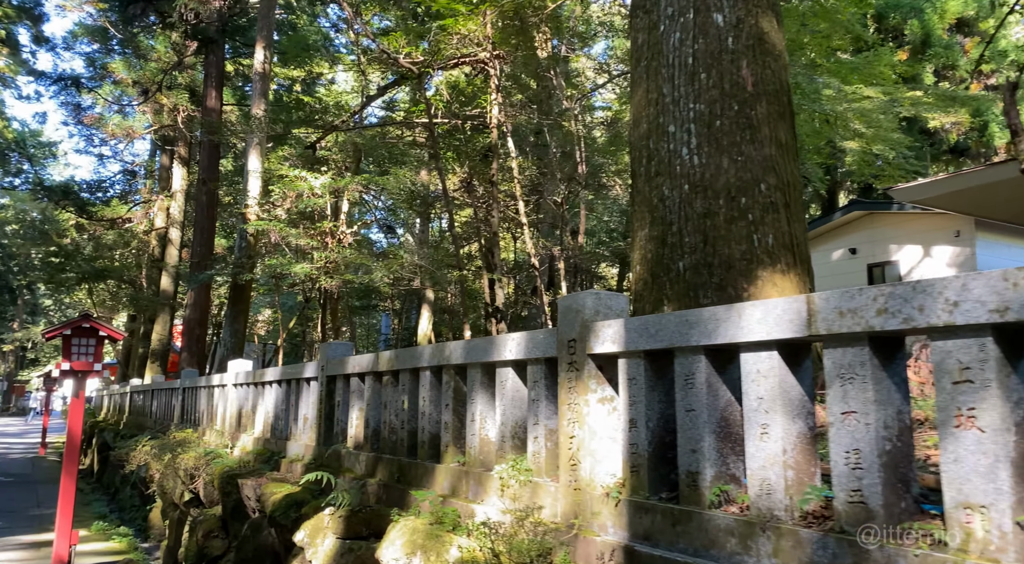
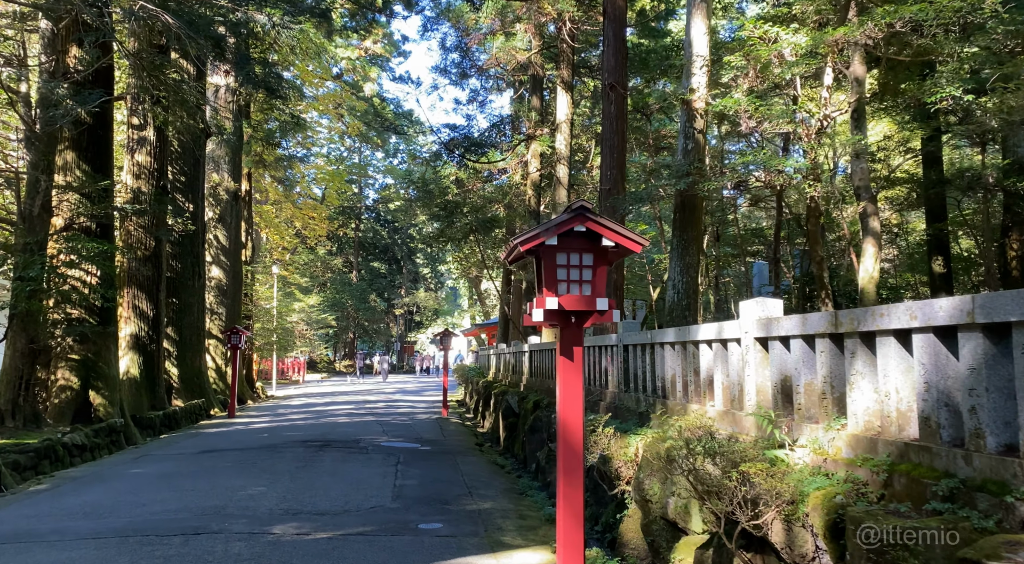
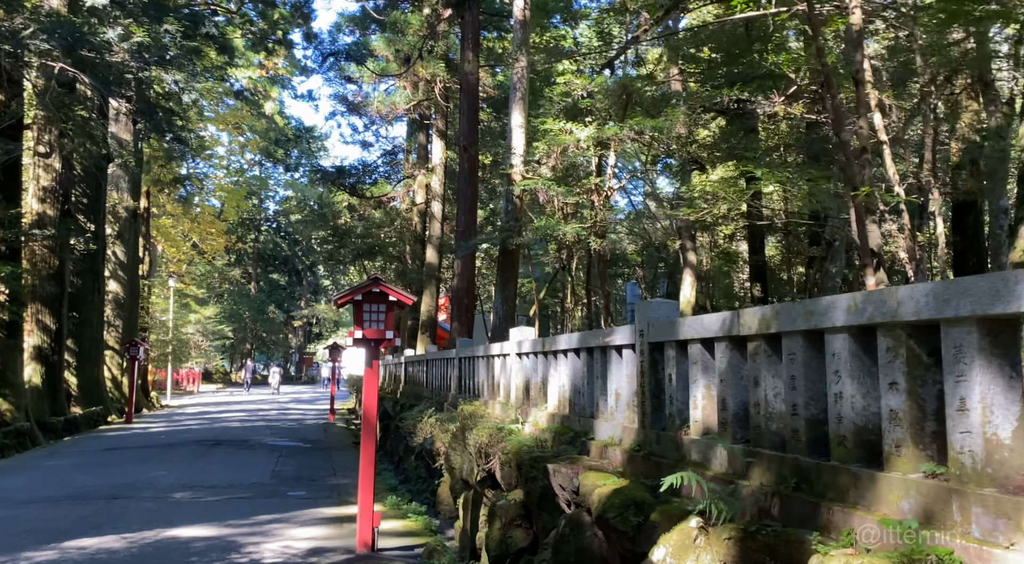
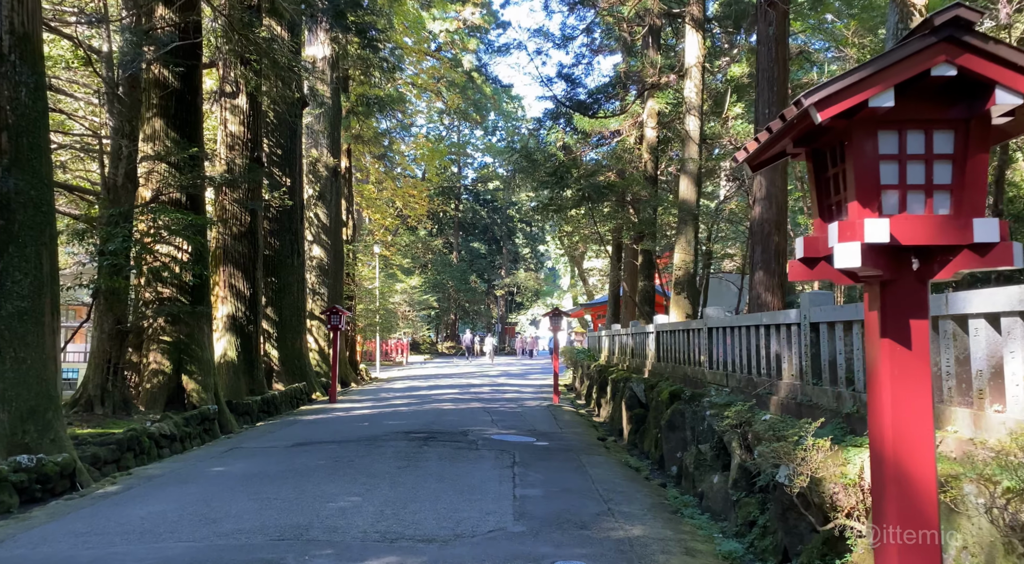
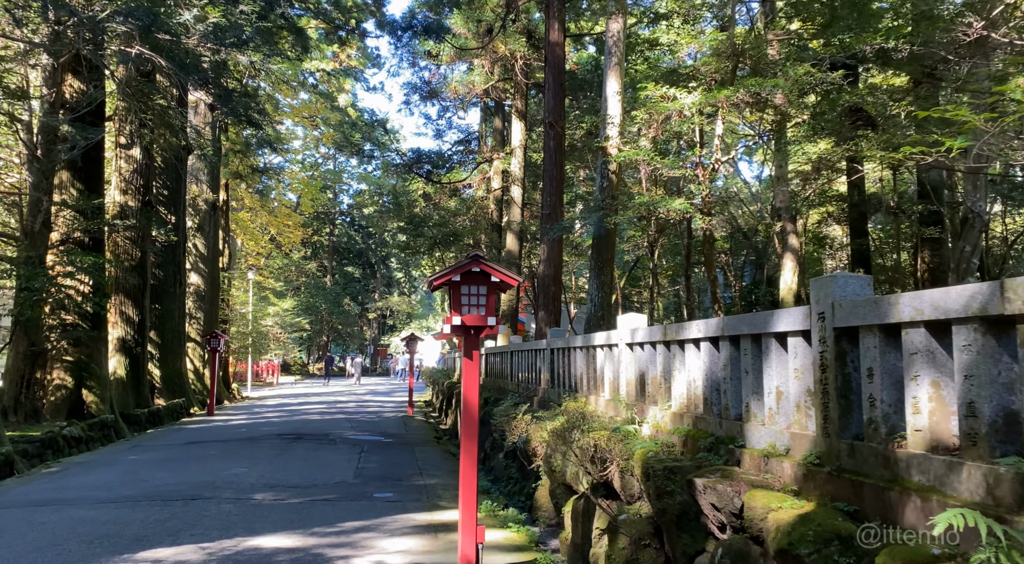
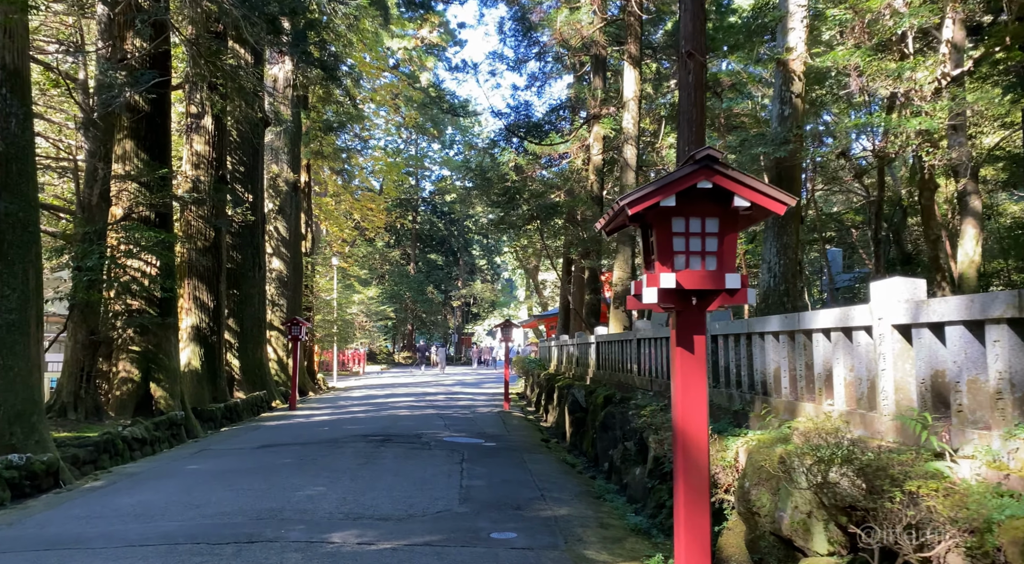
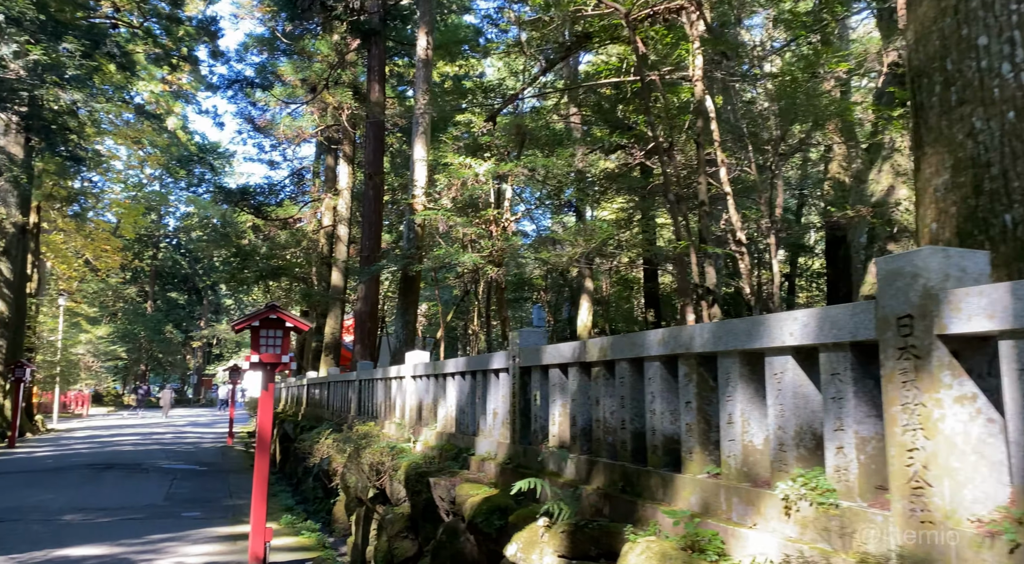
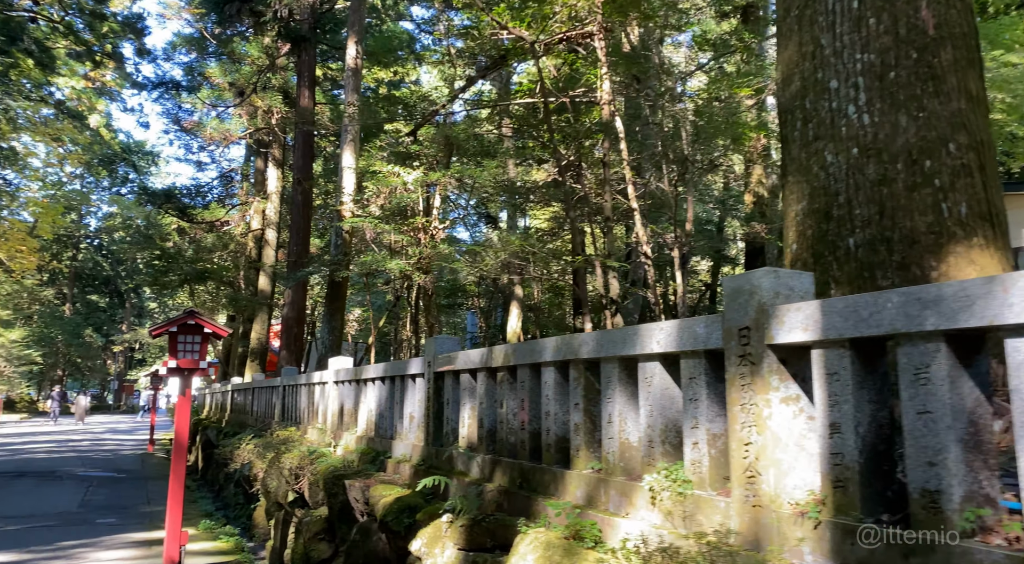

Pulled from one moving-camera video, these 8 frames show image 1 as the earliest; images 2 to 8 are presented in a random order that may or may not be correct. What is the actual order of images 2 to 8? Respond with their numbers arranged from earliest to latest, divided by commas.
8, 7, 3, 5, 2, 6, 4
